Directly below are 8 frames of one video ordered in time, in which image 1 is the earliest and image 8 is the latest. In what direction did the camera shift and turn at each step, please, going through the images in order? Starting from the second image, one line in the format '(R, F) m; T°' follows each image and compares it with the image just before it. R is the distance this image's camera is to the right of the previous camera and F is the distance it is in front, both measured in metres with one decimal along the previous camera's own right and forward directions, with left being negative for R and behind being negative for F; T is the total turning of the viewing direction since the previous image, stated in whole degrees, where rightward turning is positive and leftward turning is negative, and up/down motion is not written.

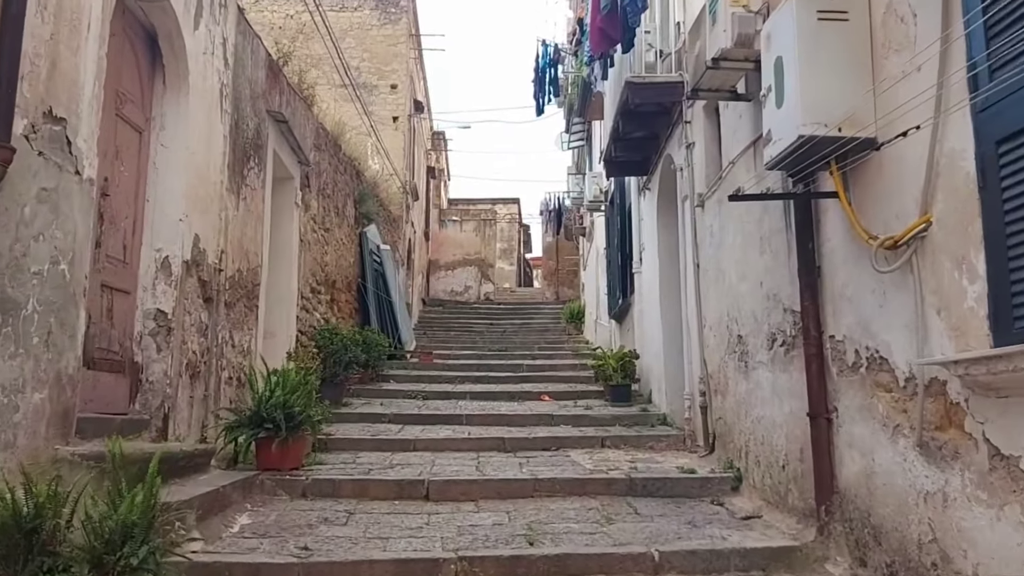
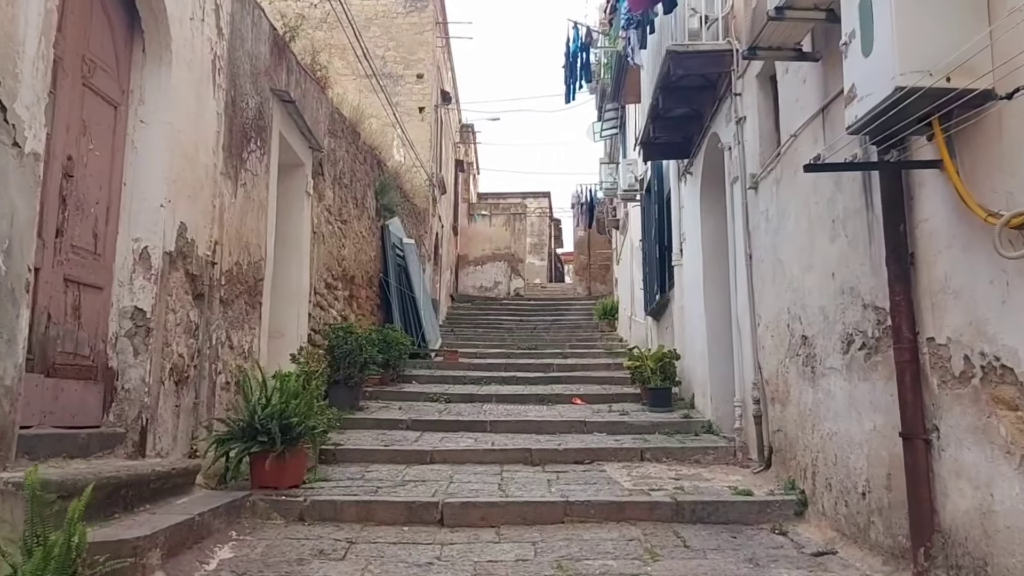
(0.0, +0.6) m; -2°
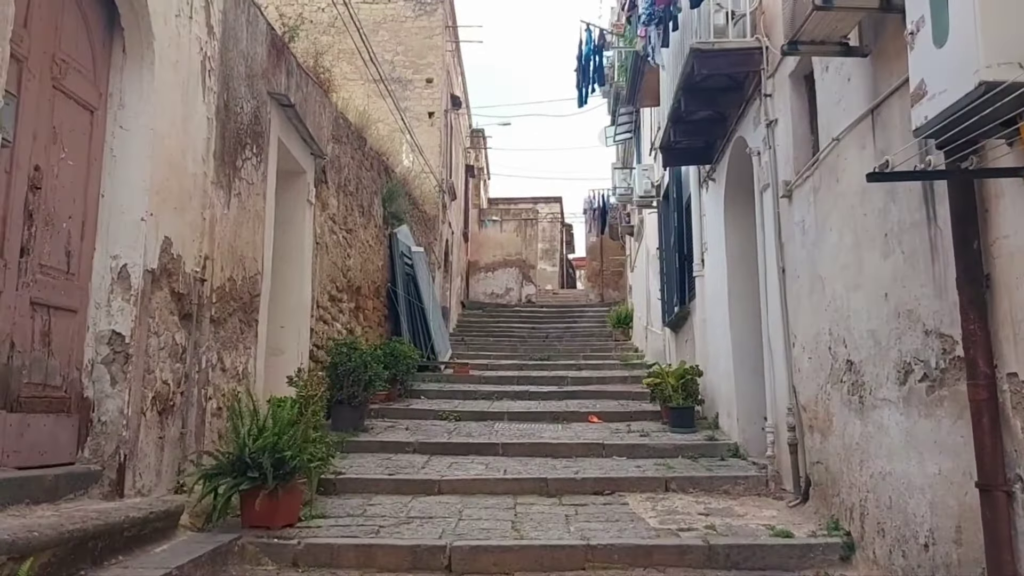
(0.0, +0.4) m; -1°
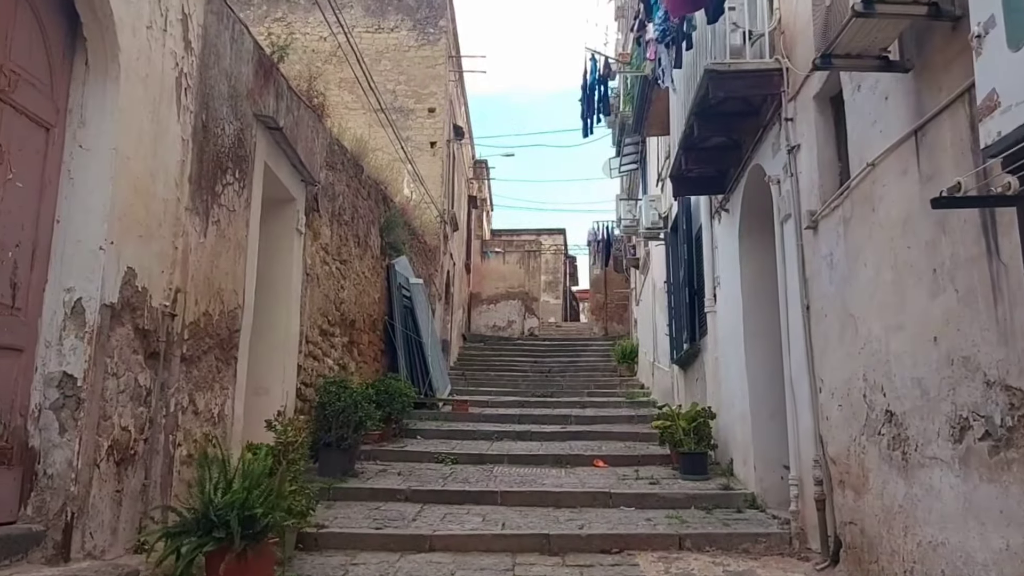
(0.0, +0.4) m; 0°
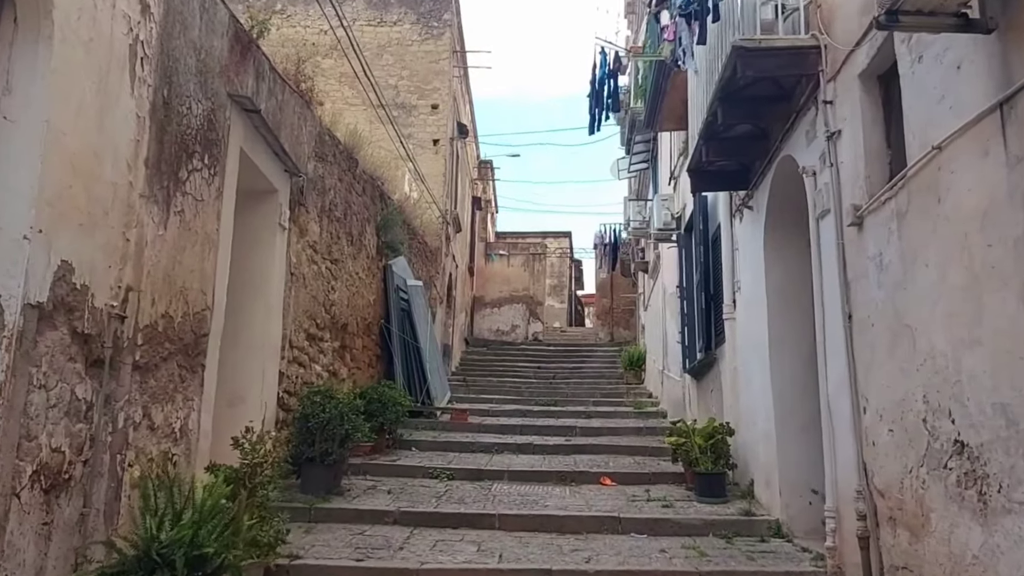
(0.0, +0.5) m; 0°
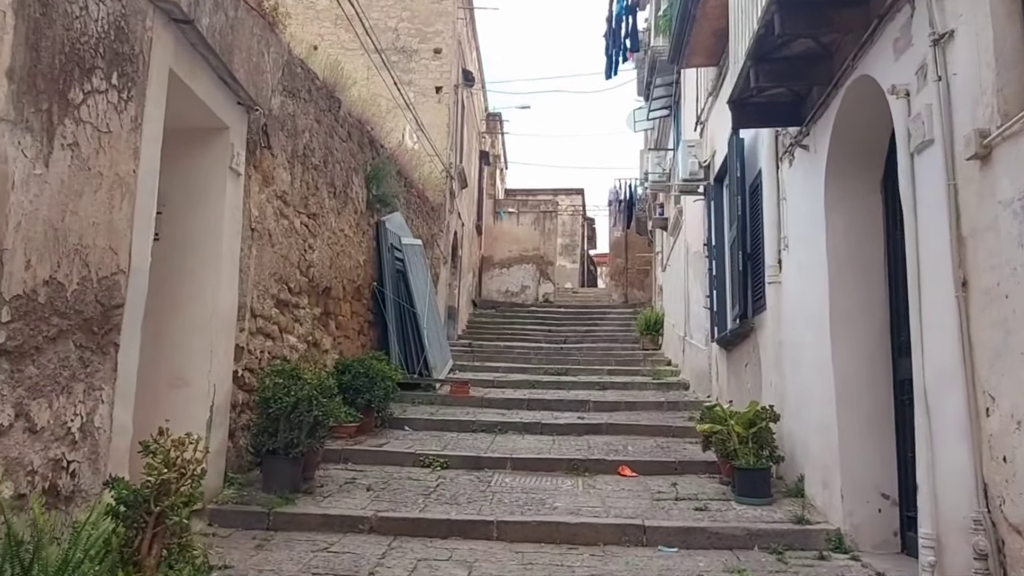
(+0.1, +0.9) m; -1°
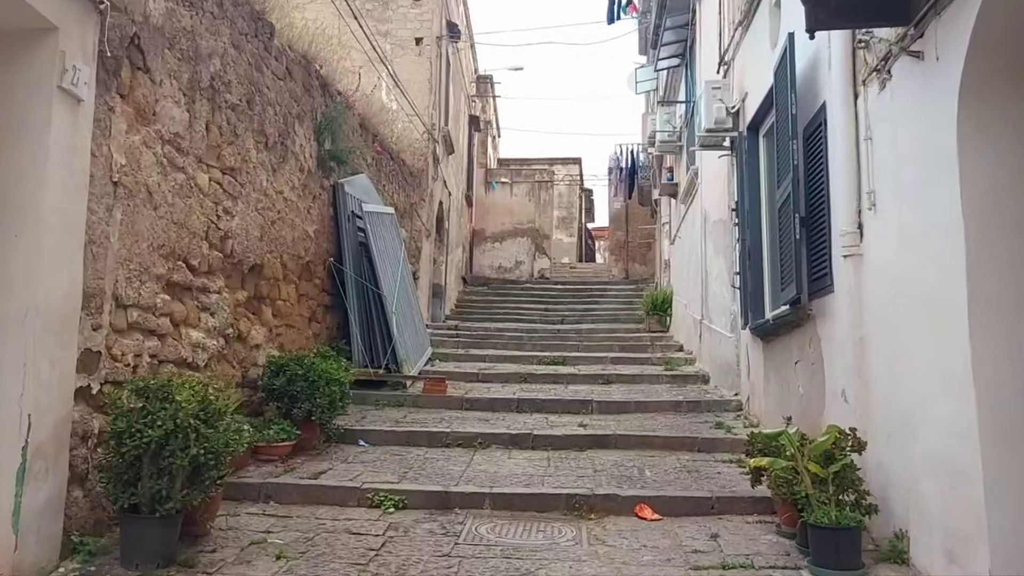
(+0.1, +1.4) m; 0°
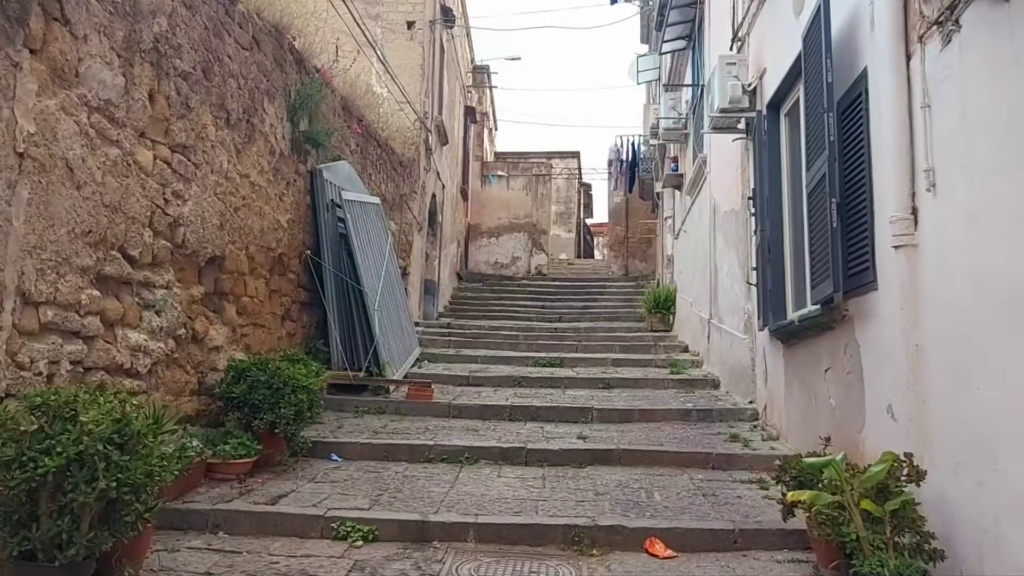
(0.0, +0.6) m; 0°
